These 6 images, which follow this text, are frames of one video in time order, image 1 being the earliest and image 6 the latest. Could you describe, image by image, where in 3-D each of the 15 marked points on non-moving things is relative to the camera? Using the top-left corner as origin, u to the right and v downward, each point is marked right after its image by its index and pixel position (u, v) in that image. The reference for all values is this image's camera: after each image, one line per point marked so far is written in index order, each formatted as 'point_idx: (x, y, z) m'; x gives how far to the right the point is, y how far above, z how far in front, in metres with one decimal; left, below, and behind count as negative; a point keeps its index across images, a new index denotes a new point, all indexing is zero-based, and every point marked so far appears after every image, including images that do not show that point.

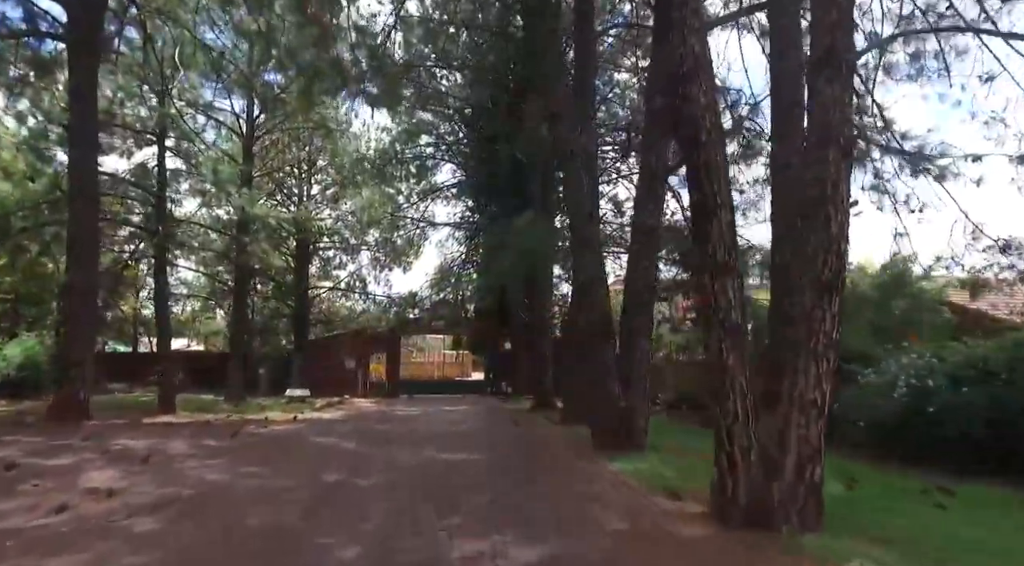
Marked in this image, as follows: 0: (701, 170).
0: (+1.3, +0.8, +4.6) m
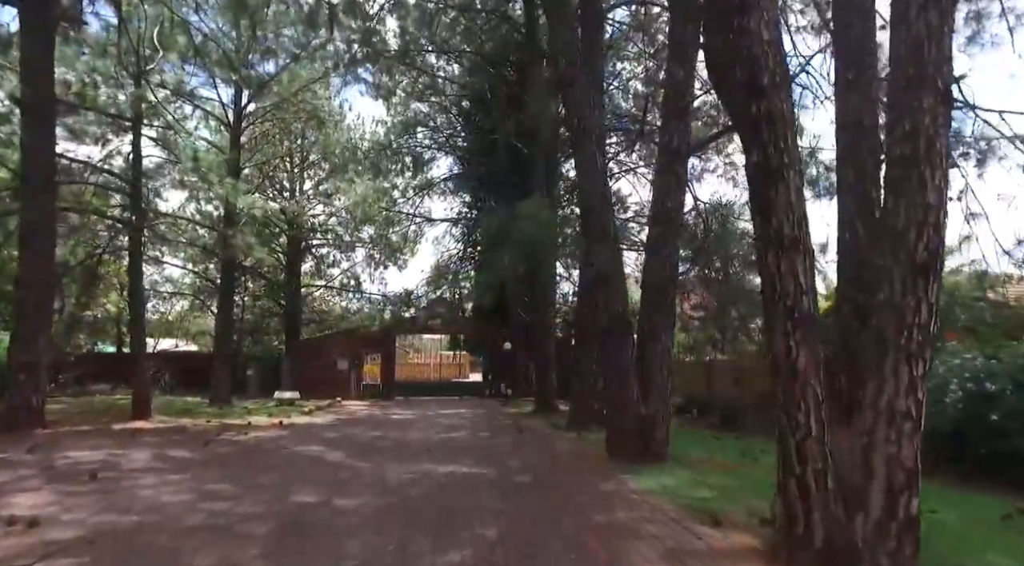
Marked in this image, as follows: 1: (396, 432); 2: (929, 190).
0: (+1.4, +0.9, +3.7) m
1: (-2.2, -2.9, +13.0) m
2: (+2.2, +0.5, +3.6) m
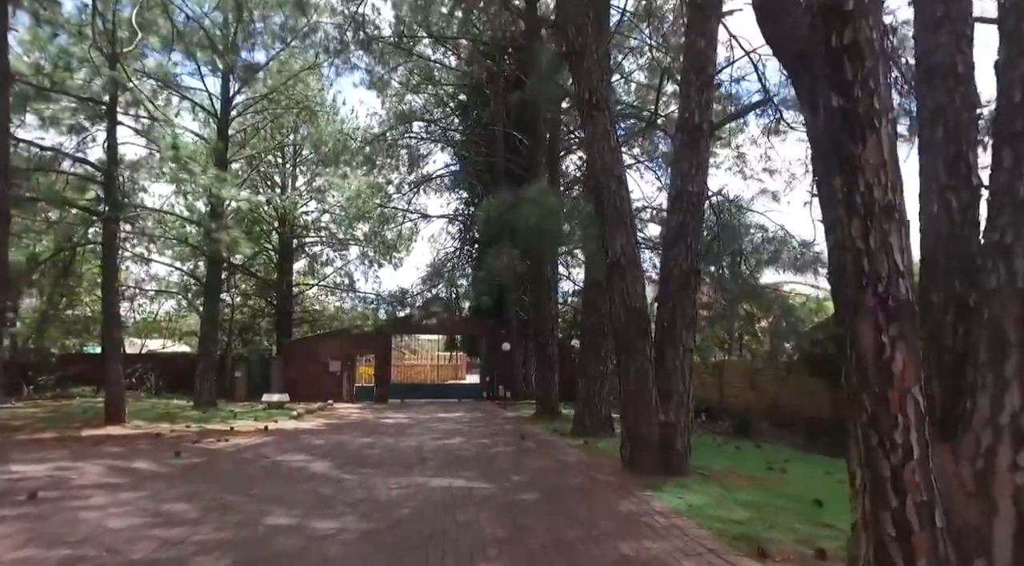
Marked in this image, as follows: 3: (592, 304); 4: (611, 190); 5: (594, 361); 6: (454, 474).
0: (+1.4, +1.0, +2.9) m
1: (-2.2, -2.8, +12.2) m
2: (+2.3, +0.6, +2.8) m
3: (+1.4, -0.3, +11.6) m
4: (+1.0, +1.0, +7.0) m
5: (+1.5, -1.3, +11.5) m
6: (-0.7, -2.2, +7.7) m
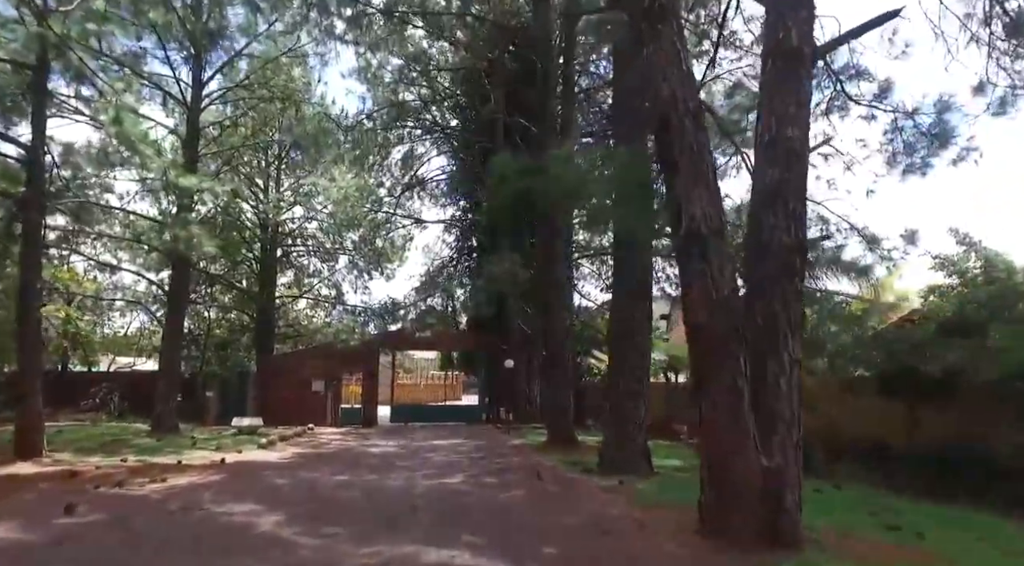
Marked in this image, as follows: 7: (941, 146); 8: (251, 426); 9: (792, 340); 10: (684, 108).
0: (+1.7, +1.2, +0.8) m
1: (-2.1, -2.8, +9.9) m
2: (+2.5, +0.8, +0.7) m
3: (+1.6, -0.3, +9.5) m
4: (+1.2, +1.1, +4.9) m
5: (+1.6, -1.3, +9.4) m
6: (-0.5, -2.0, +5.4) m
7: (+6.4, +2.1, +10.1) m
8: (-6.5, -3.5, +16.8) m
9: (+2.0, -0.4, +4.8) m
10: (+1.3, +1.3, +4.9) m
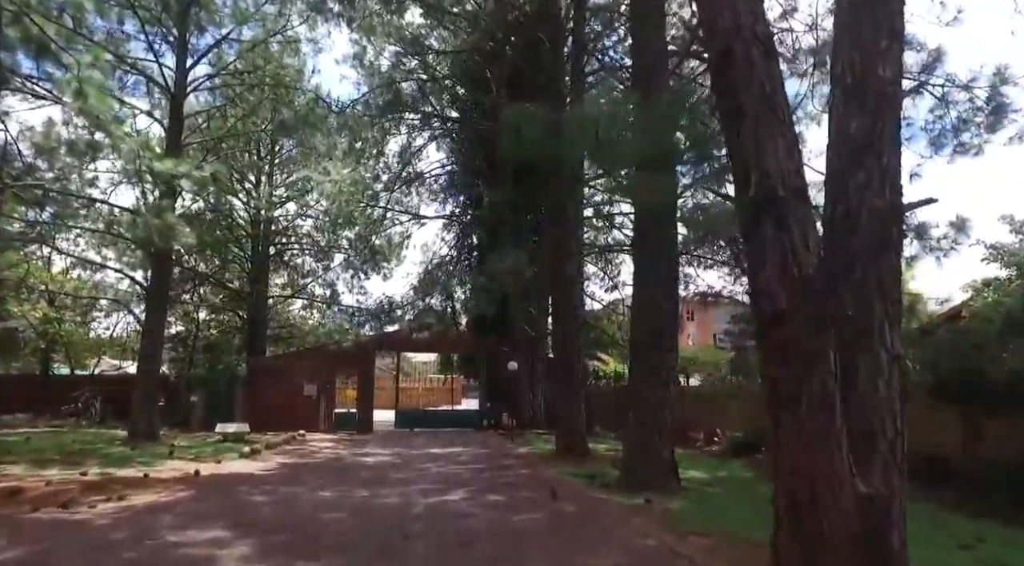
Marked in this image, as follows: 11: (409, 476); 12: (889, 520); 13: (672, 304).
0: (+1.8, +1.4, -0.3) m
1: (-2.0, -2.7, +8.8) m
2: (+2.6, +1.0, -0.4) m
3: (+1.7, -0.2, +8.4) m
4: (+1.3, +1.2, +3.8) m
5: (+1.7, -1.2, +8.3) m
6: (-0.3, -1.9, +4.4) m
7: (+6.5, +2.2, +9.1) m
8: (-6.4, -3.5, +15.7) m
9: (+2.1, -0.3, +3.7) m
10: (+1.4, +1.4, +3.9) m
11: (-1.6, -2.9, +10.3) m
12: (+2.0, -1.2, +3.5) m
13: (+2.0, -0.2, +8.5) m
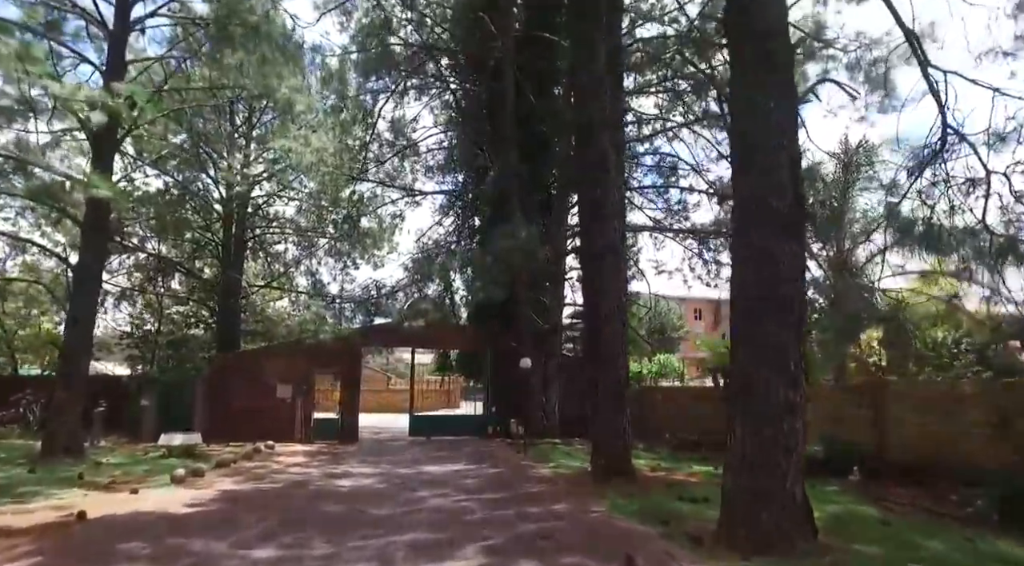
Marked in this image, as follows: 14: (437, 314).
0: (+2.1, +1.8, -3.2) m
1: (-1.7, -2.3, +5.8) m
2: (+3.0, +1.5, -3.4) m
3: (+2.0, +0.2, +5.5) m
4: (+1.7, +1.7, +0.9) m
5: (+2.1, -0.8, +5.3) m
6: (0.0, -1.4, +1.4) m
7: (+6.9, +2.6, +6.2) m
8: (-6.1, -3.0, +12.7) m
9: (+2.5, +0.2, +0.8) m
10: (+1.7, +1.9, +0.9) m
11: (-1.3, -2.5, +7.3) m
12: (+2.3, -0.8, +0.6) m
13: (+2.3, +0.2, +5.5) m
14: (-2.2, -0.9, +18.4) m
